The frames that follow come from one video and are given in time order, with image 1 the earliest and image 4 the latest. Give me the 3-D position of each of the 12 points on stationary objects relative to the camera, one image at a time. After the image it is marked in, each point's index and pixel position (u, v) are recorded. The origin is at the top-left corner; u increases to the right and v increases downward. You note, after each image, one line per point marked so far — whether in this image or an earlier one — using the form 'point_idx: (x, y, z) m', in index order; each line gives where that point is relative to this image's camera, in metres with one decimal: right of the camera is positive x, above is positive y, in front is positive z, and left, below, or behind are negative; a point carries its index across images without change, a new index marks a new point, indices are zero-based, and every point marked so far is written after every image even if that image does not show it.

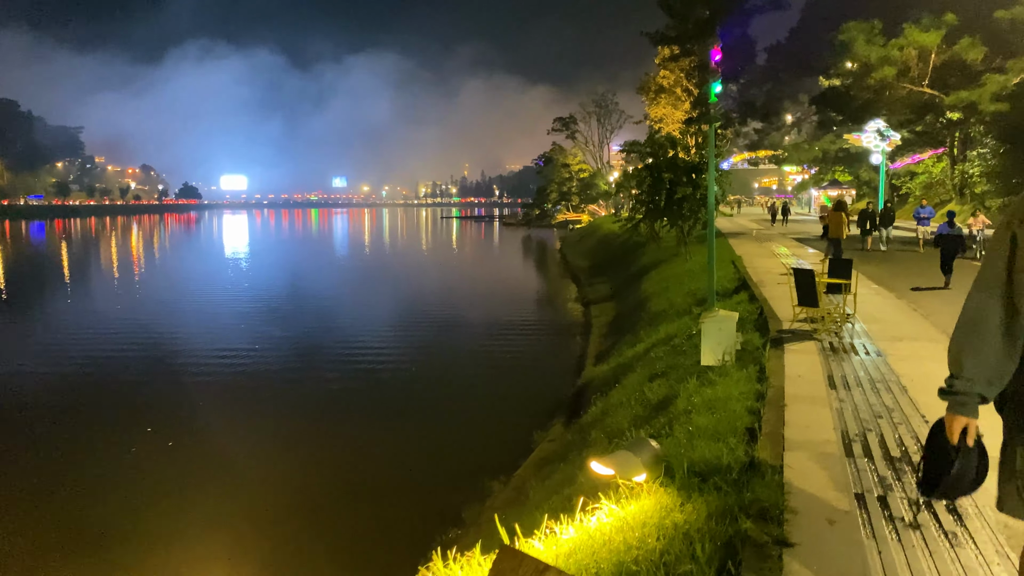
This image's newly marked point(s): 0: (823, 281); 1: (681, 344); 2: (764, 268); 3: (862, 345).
0: (+3.6, +0.1, +8.0) m
1: (+2.4, -0.8, +9.8) m
2: (+5.5, +0.4, +14.9) m
3: (+3.6, -0.6, +7.0) m
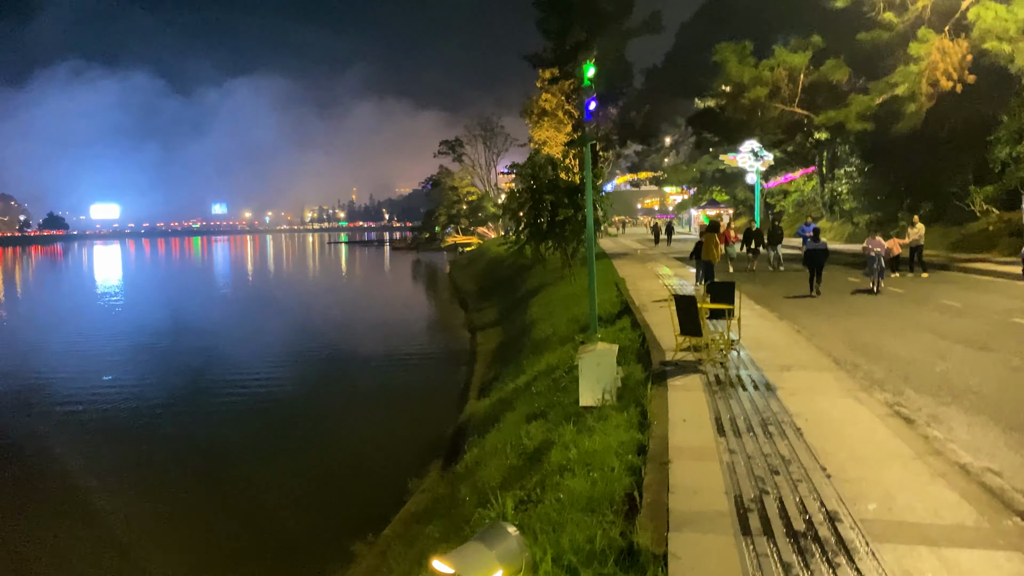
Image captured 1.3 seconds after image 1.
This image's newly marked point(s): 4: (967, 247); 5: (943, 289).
0: (+2.1, -0.2, +7.4) m
1: (+0.6, -1.2, +9.0) m
2: (+2.8, 0.0, +14.5) m
3: (+2.2, -0.8, +6.4) m
4: (+12.5, +1.1, +18.7) m
5: (+7.7, 0.0, +12.3) m
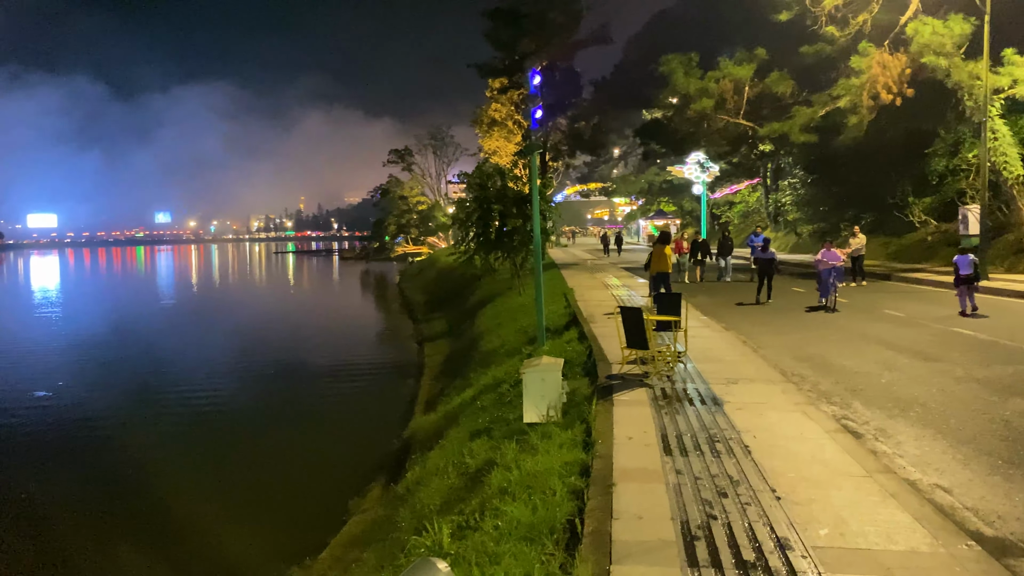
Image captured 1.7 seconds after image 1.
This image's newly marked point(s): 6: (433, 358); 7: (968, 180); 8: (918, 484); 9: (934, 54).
0: (+1.5, -0.3, +7.2) m
1: (-0.1, -1.3, +8.8) m
2: (+1.7, -0.3, +14.4) m
3: (+1.7, -0.9, +6.3) m
4: (+11.1, +0.8, +19.3) m
5: (+6.8, -0.2, +12.5) m
6: (-2.3, -2.0, +19.9) m
7: (+11.5, +2.7, +17.2) m
8: (+2.4, -1.2, +4.1) m
9: (+9.7, +5.4, +15.8) m
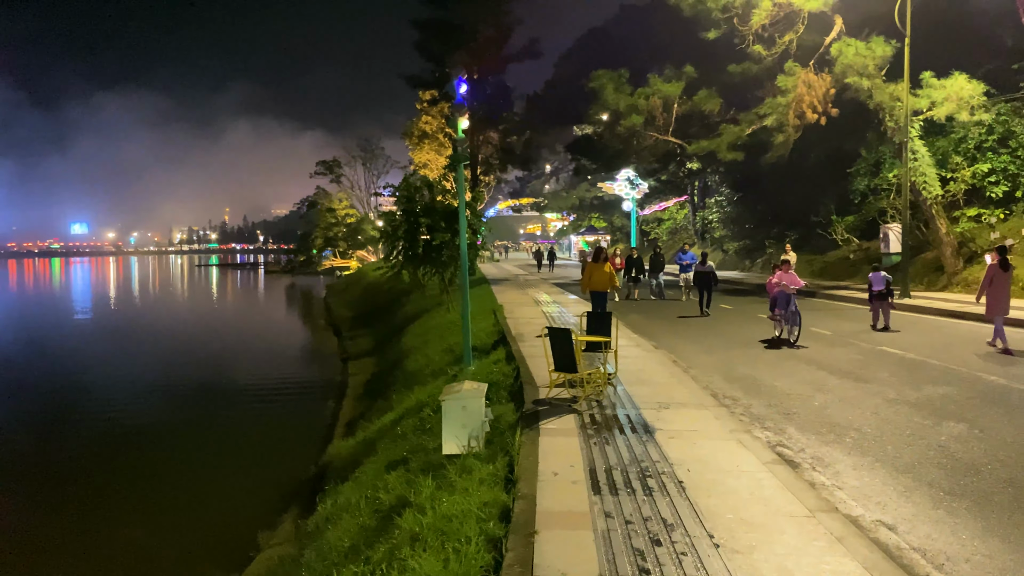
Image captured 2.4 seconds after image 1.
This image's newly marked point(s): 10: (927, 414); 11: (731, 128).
0: (+0.7, -0.5, +6.8) m
1: (-1.0, -1.6, +8.2) m
2: (+0.3, -0.6, +14.0) m
3: (+1.0, -1.1, +5.9) m
4: (+9.1, +0.4, +19.8) m
5: (+5.5, -0.5, +12.6) m
6: (-4.3, -2.5, +19.1) m
7: (+9.7, +2.3, +17.8) m
8: (+2.0, -1.3, +3.8) m
9: (+8.1, +5.0, +16.3) m
10: (+3.4, -1.0, +5.7) m
11: (+6.2, +4.6, +20.0) m
